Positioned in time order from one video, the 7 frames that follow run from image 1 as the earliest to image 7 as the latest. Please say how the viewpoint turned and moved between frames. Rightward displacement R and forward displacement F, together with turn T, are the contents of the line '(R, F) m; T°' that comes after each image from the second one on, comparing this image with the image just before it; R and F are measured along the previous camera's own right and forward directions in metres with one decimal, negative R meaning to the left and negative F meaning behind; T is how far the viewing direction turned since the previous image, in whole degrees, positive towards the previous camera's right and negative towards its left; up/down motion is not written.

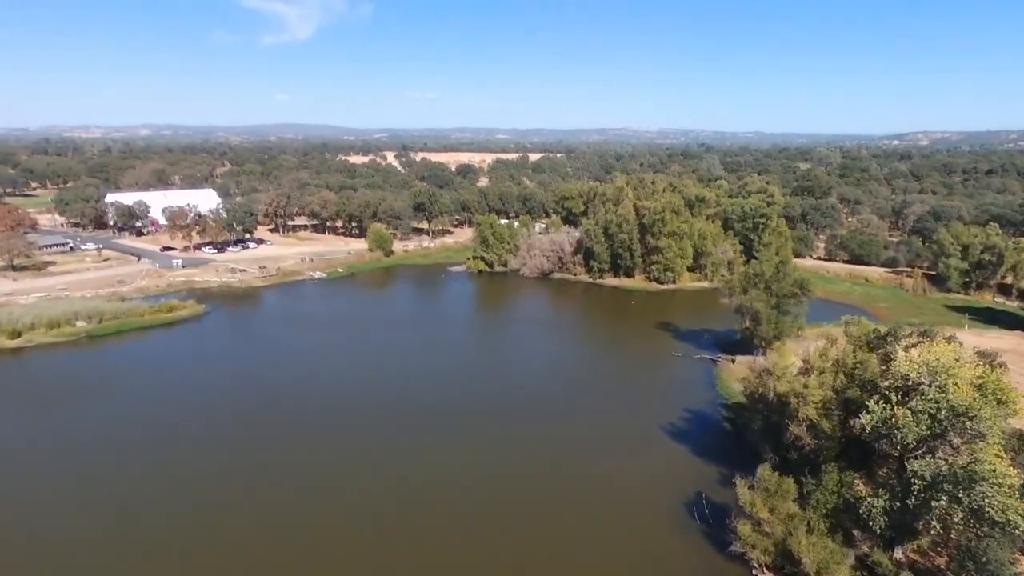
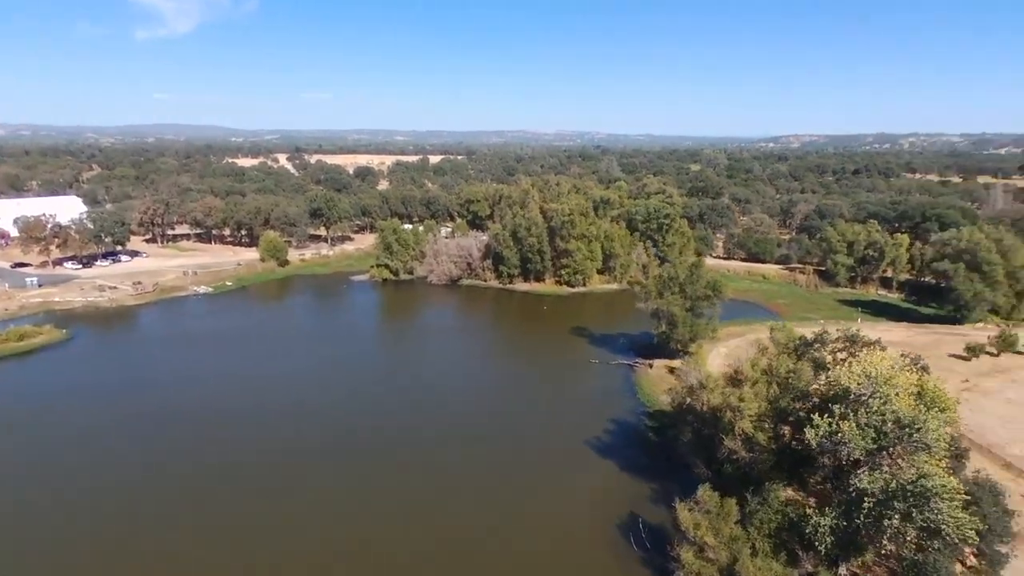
(-0.4, +2.5) m; +9°
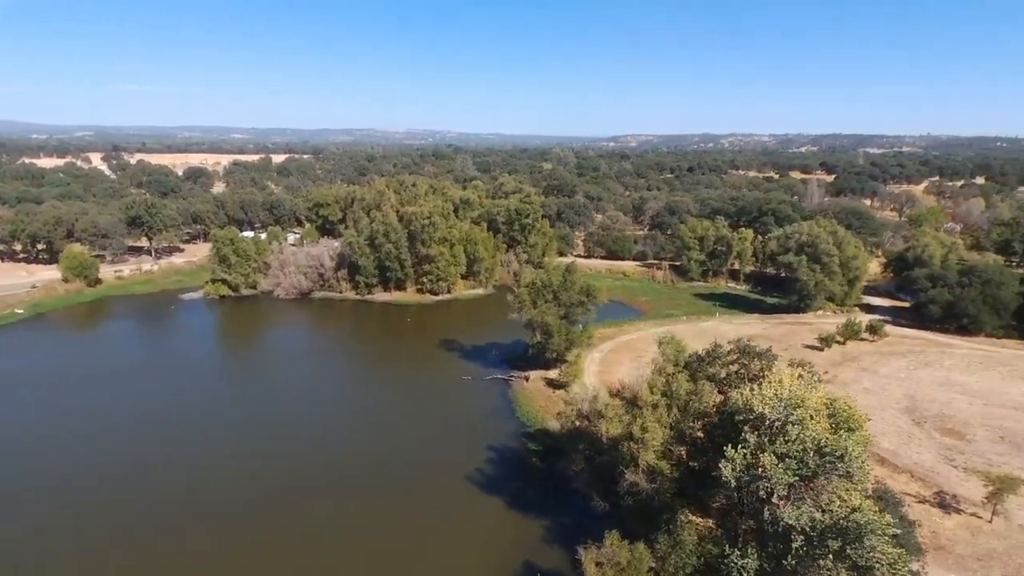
(-0.2, +3.8) m; +13°
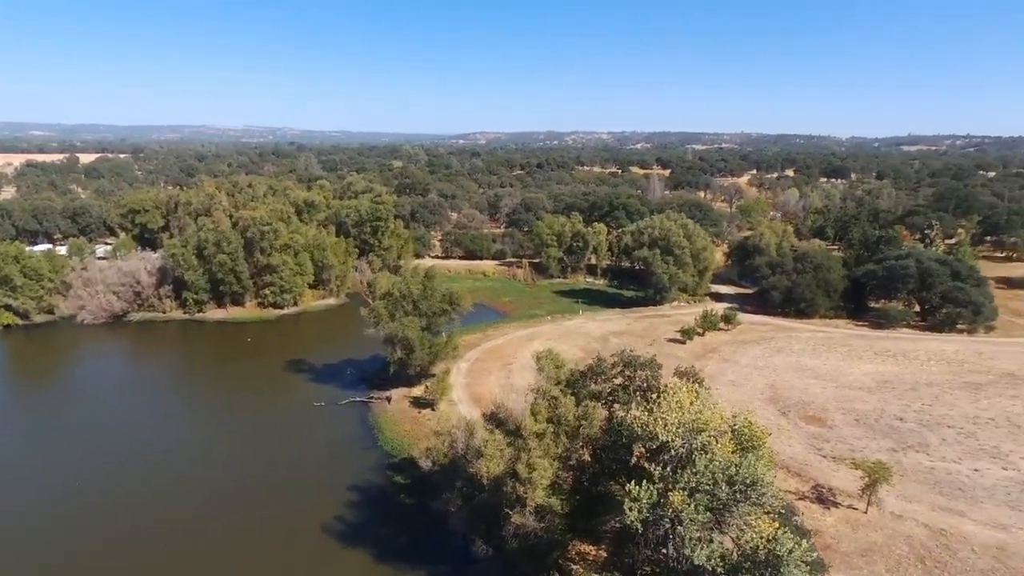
(+0.1, +3.3) m; +13°
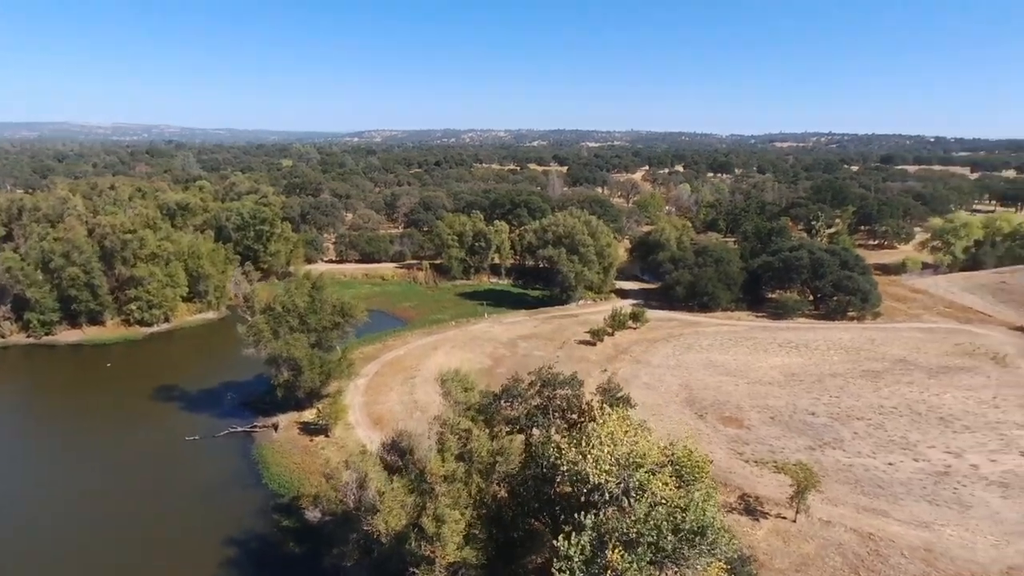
(+0.2, +2.9) m; +9°
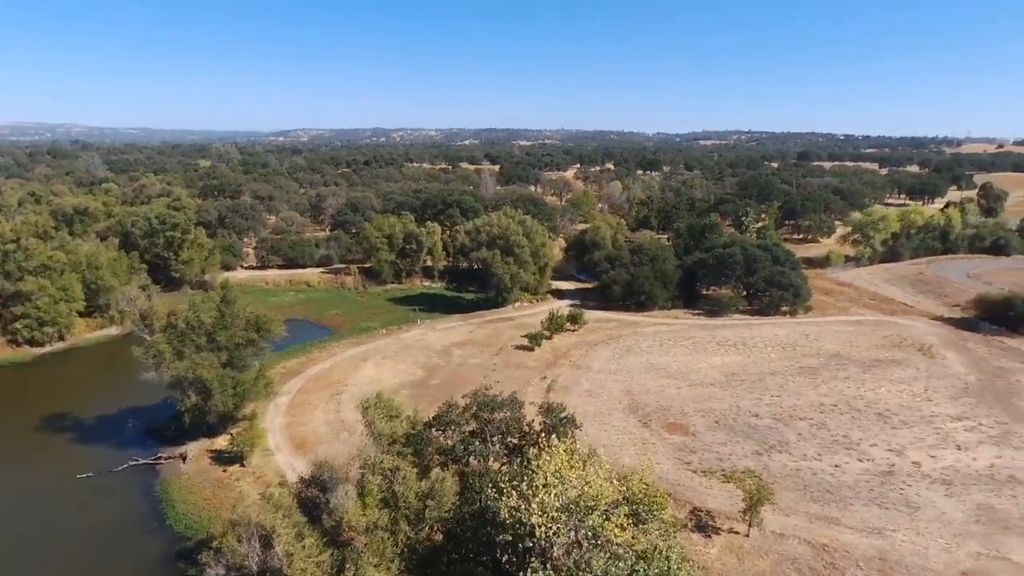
(+0.2, +2.0) m; +6°
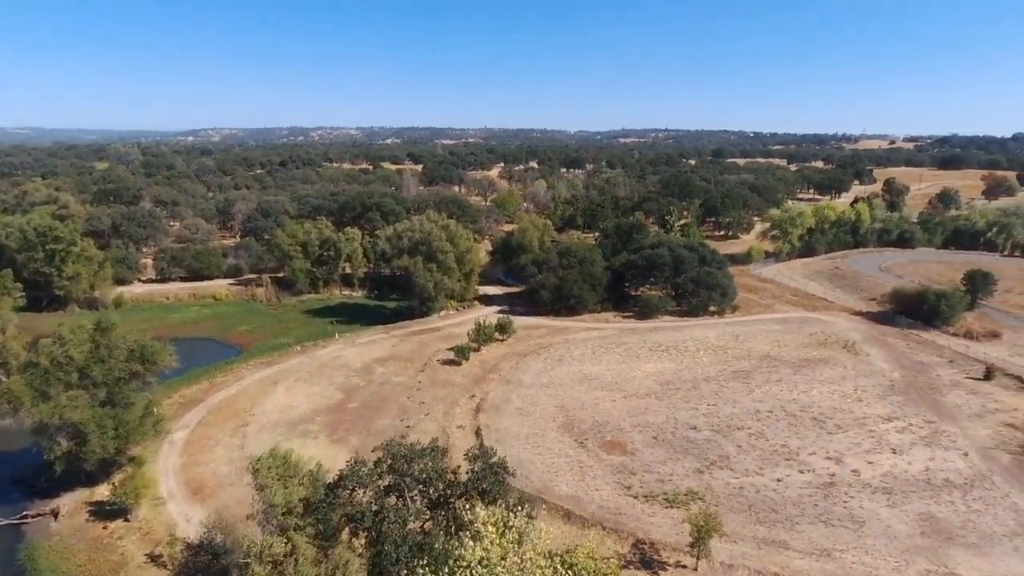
(+0.3, +2.3) m; +6°
